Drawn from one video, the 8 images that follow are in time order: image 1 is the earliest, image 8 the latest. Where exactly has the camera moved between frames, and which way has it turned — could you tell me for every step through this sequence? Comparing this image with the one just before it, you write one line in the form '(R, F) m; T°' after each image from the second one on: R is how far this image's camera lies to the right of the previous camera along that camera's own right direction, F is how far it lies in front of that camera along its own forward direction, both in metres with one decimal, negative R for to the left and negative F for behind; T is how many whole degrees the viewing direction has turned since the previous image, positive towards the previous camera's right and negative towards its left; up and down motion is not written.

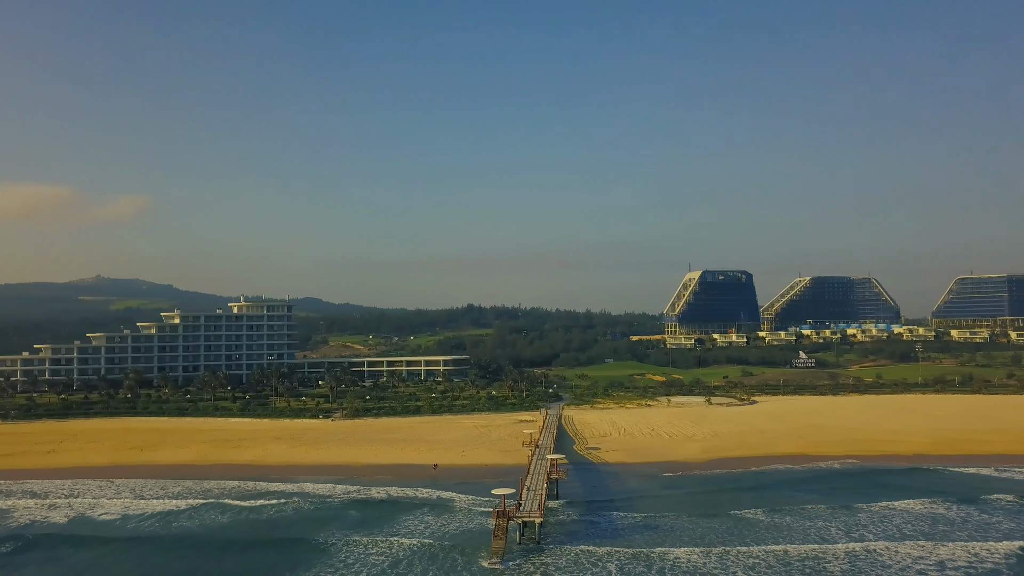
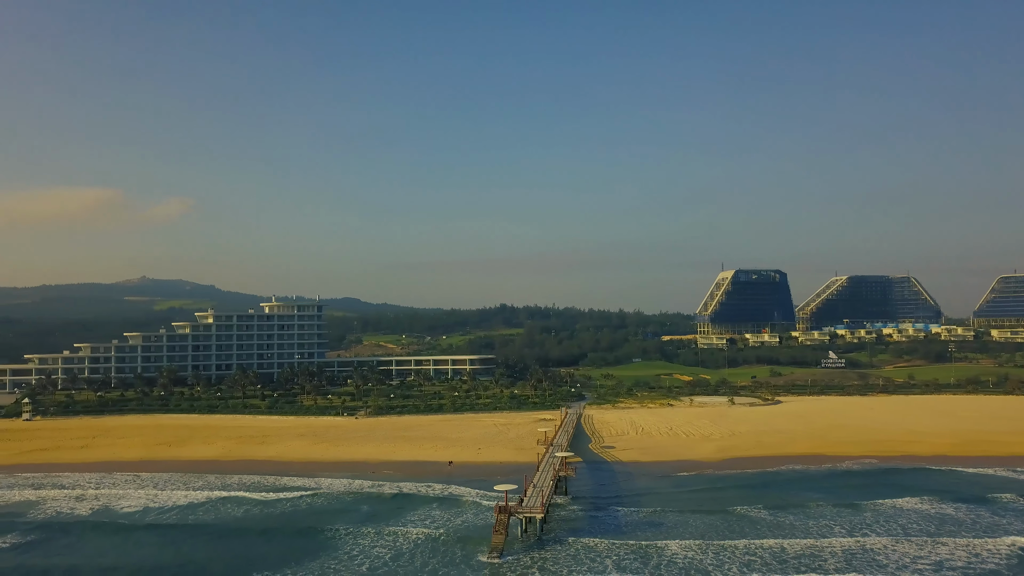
(+0.9, -0.2) m; -2°
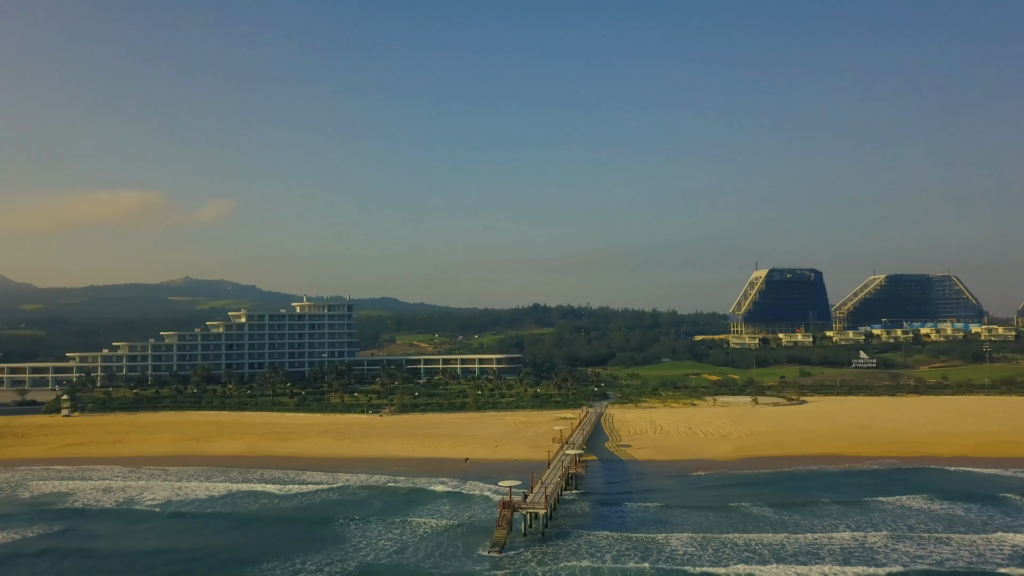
(+0.9, -0.2) m; -2°
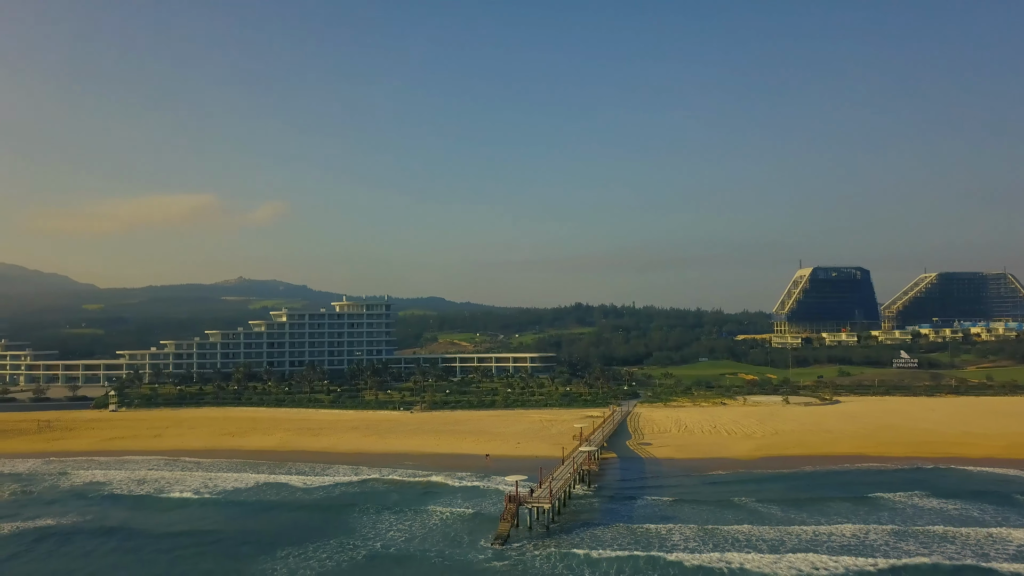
(+1.1, -0.3) m; -3°
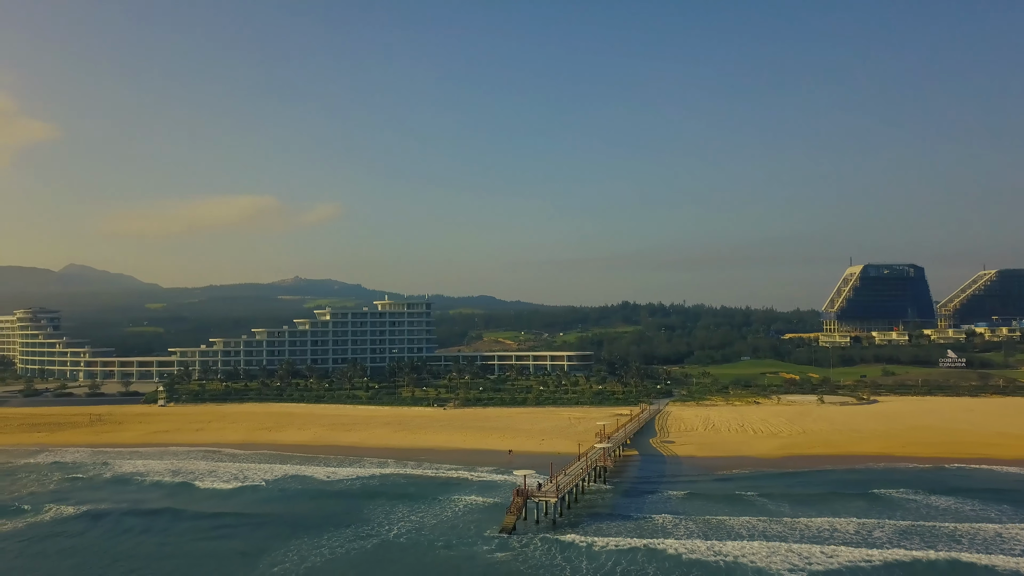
(+1.2, -0.4) m; -3°
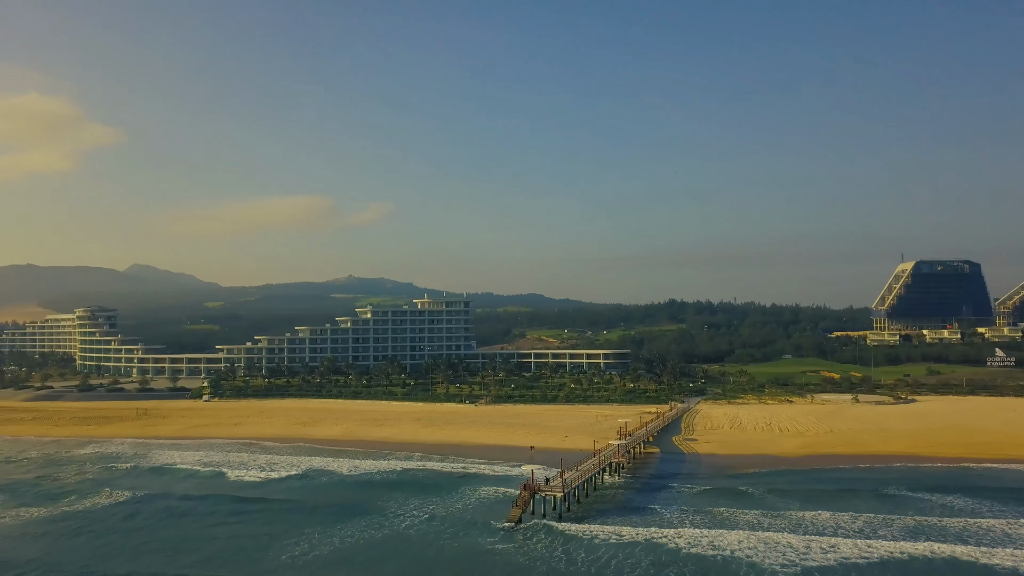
(+1.1, -0.4) m; -3°
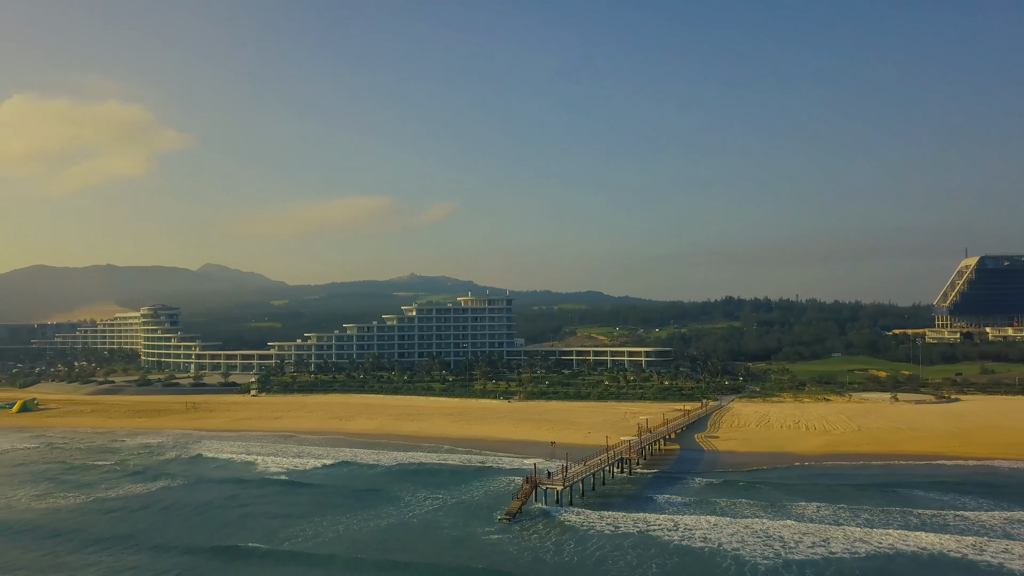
(+1.6, -0.6) m; -4°
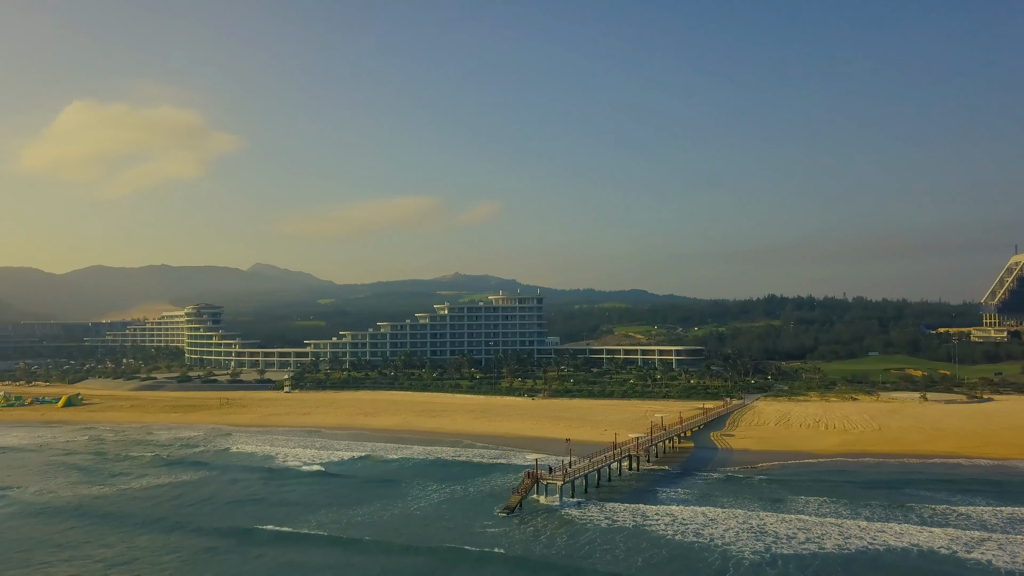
(+1.1, -0.5) m; -3°
